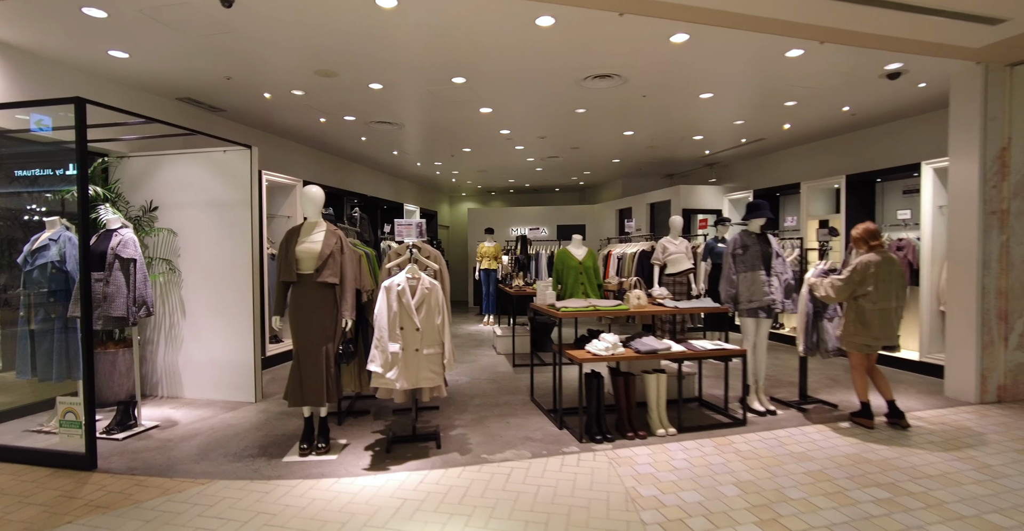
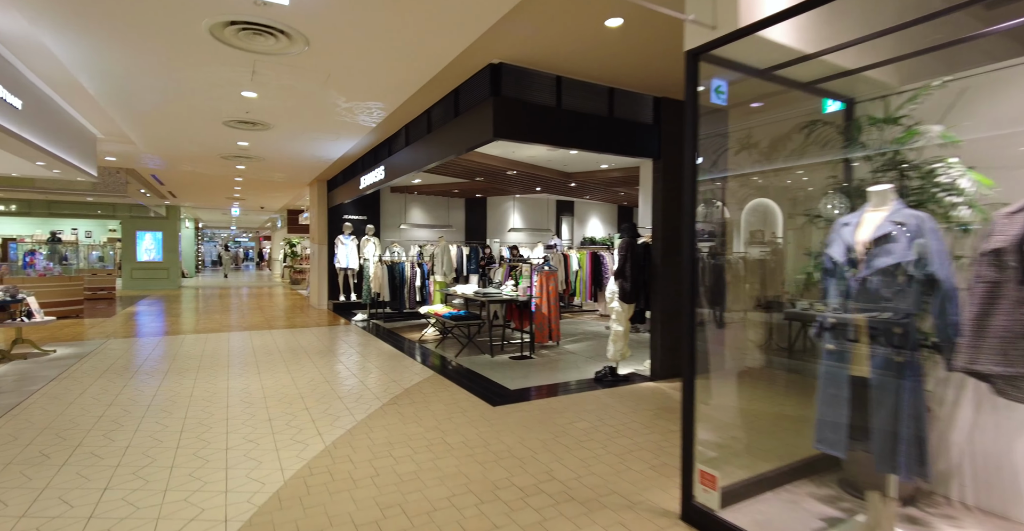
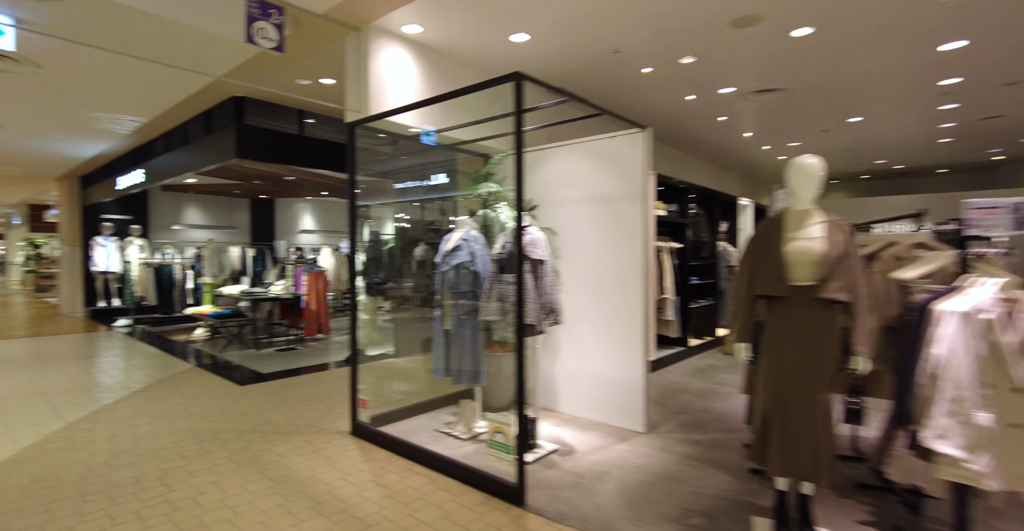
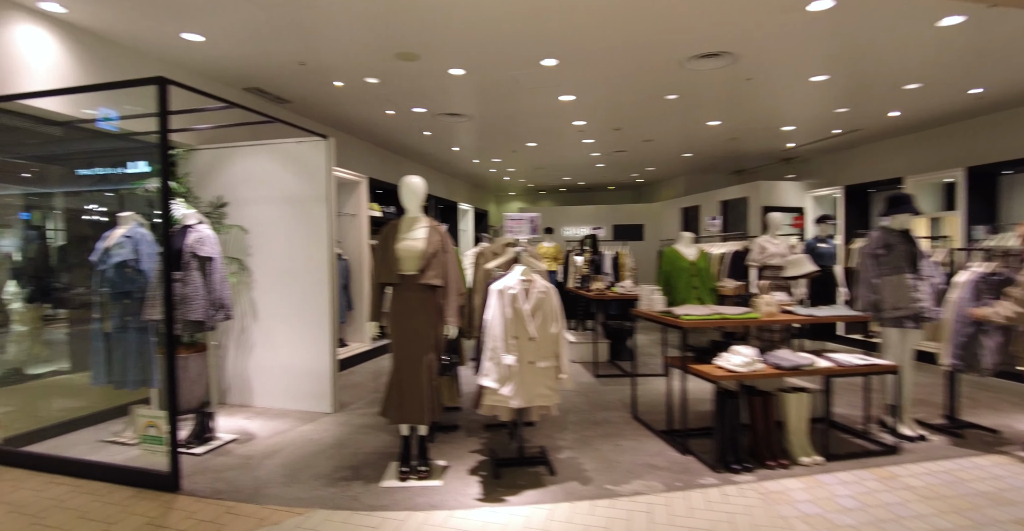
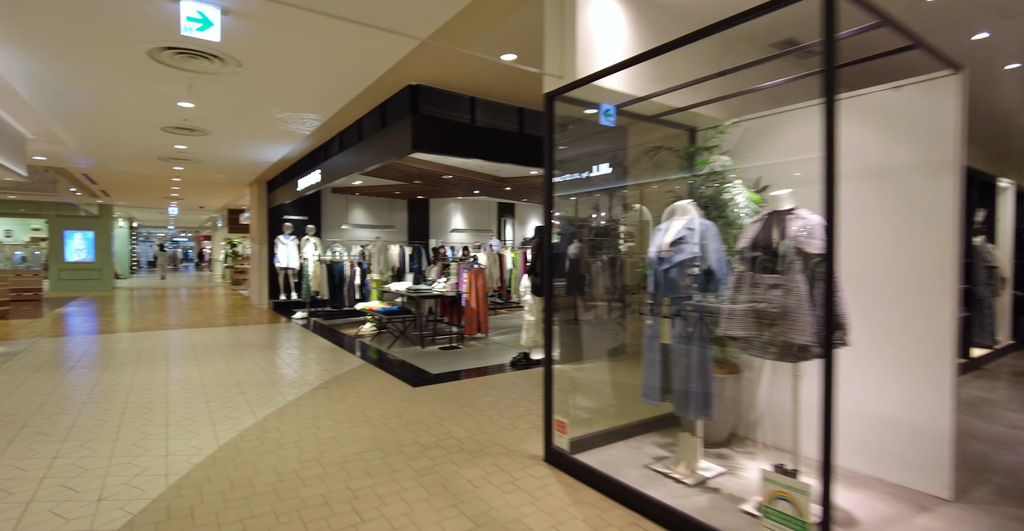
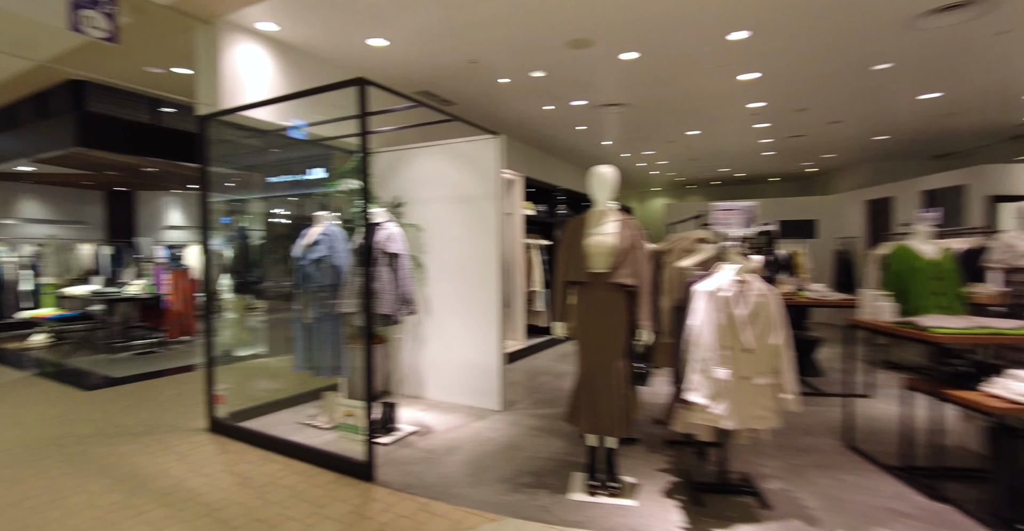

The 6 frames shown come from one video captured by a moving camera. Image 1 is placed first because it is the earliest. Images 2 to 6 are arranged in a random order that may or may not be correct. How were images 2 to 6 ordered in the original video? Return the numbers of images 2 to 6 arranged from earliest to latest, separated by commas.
4, 6, 3, 5, 2
